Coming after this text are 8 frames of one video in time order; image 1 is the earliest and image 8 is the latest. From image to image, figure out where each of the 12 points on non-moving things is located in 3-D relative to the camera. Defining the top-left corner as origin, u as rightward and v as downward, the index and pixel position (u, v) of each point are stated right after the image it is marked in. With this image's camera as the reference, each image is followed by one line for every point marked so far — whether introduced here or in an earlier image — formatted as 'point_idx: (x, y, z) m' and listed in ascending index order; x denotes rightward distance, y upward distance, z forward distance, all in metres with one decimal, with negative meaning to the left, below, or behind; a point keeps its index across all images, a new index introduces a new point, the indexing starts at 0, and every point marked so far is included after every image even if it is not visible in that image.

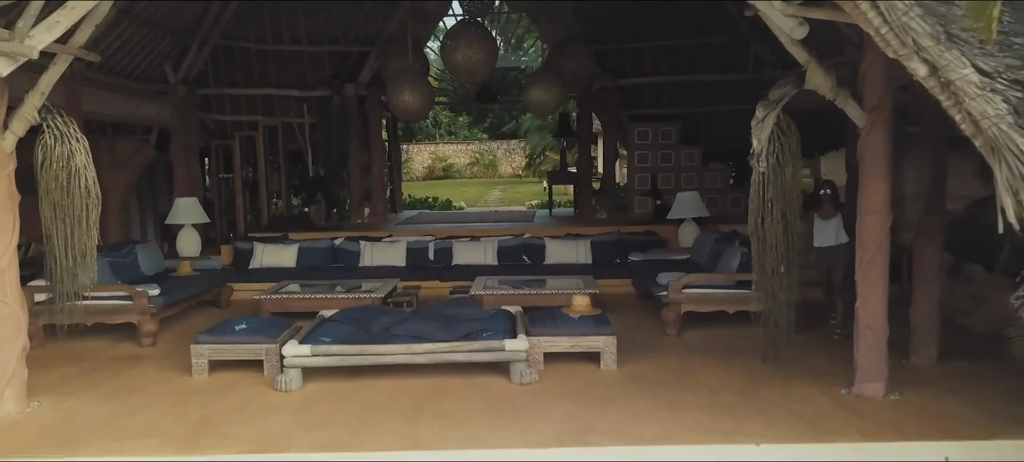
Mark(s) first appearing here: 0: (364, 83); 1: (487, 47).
0: (-1.7, +1.7, +9.8) m
1: (-0.2, +1.7, +7.6) m
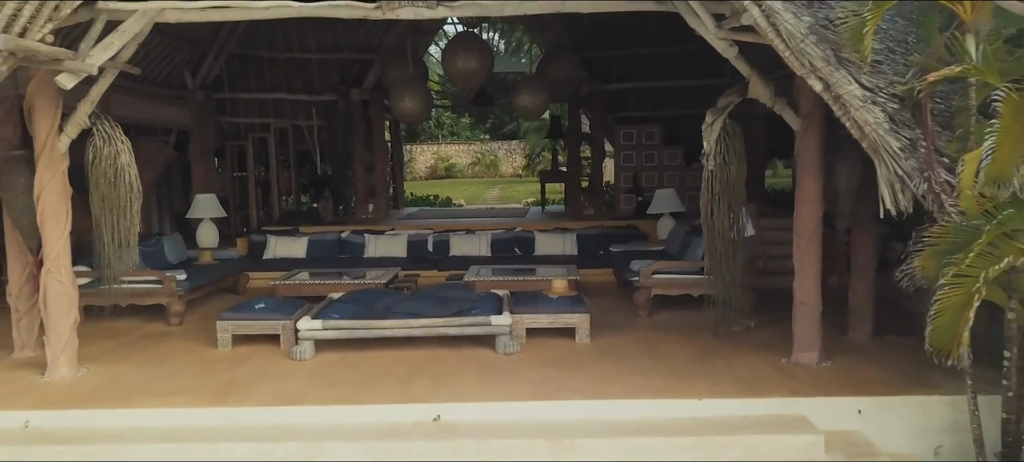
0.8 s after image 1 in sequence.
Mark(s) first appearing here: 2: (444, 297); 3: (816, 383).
0: (-1.8, +1.8, +10.5) m
1: (-0.3, +1.7, +8.3) m
2: (-0.5, -0.5, +5.8) m
3: (+1.7, -0.8, +4.6) m
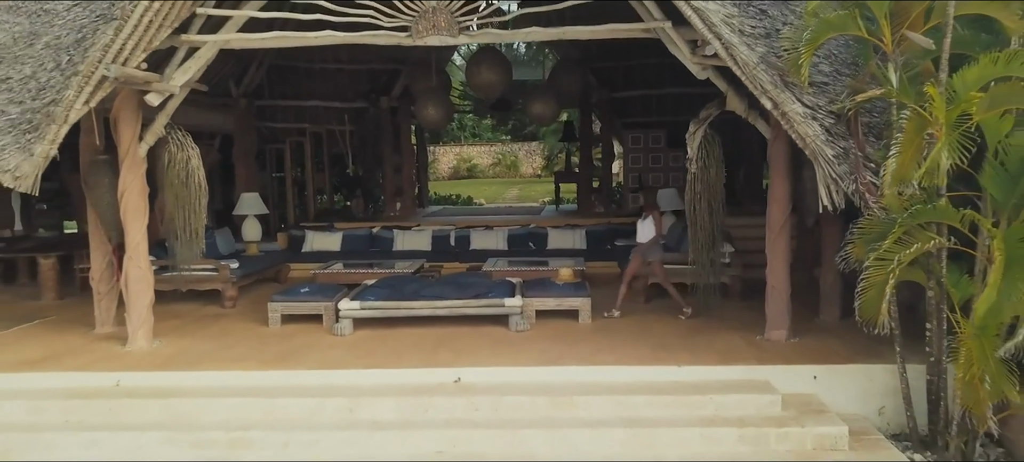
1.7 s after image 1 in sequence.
0: (-1.6, +1.8, +11.3) m
1: (-0.2, +1.8, +9.2) m
2: (-0.4, -0.4, +6.7) m
3: (+1.8, -0.8, +5.4) m
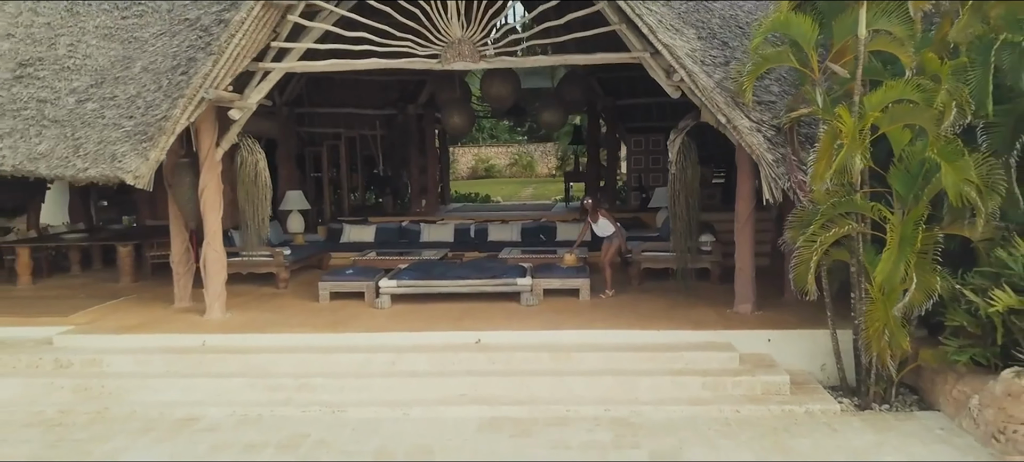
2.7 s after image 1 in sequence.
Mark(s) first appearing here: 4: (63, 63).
0: (-1.4, +1.9, +12.6) m
1: (0.0, +1.9, +10.4) m
2: (-0.3, -0.3, +7.9) m
3: (+1.8, -0.7, +6.6) m
4: (-4.0, +1.5, +7.5) m
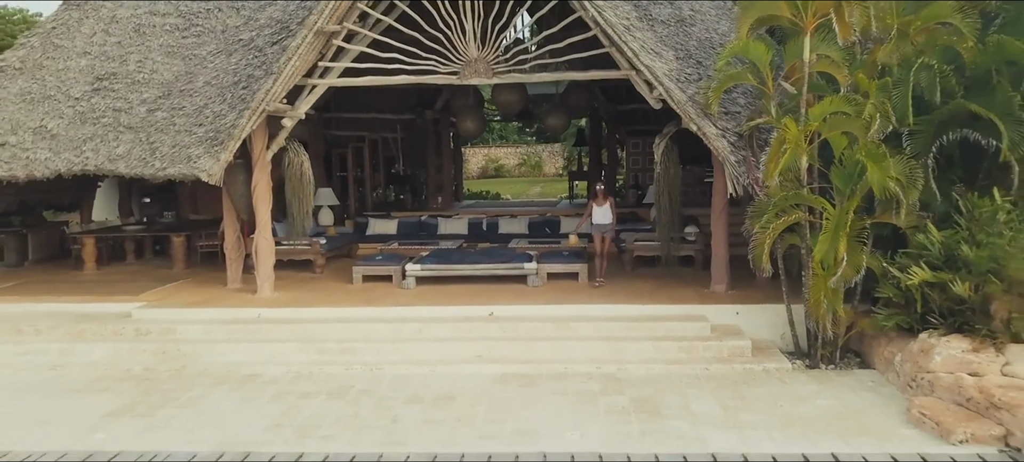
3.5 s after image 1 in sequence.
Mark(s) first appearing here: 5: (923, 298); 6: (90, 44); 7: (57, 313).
0: (-1.2, +2.0, +13.7) m
1: (+0.1, +2.0, +11.5) m
2: (-0.2, -0.2, +9.0) m
3: (+1.9, -0.6, +7.7) m
4: (-4.0, +1.6, +8.7) m
5: (+3.1, -0.5, +6.2) m
6: (-4.7, +2.1, +9.2) m
7: (-4.4, -0.8, +8.1) m
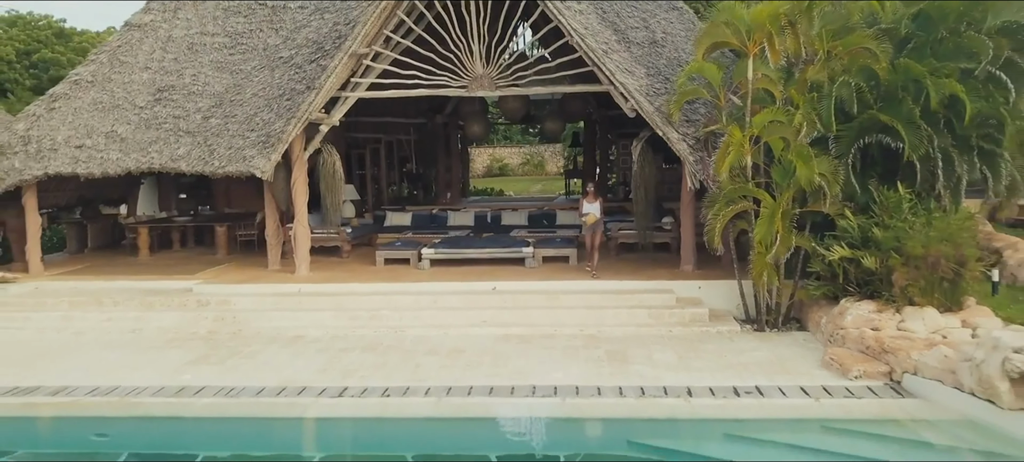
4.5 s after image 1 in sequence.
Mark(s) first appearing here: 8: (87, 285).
0: (-1.2, +2.1, +15.2) m
1: (+0.1, +2.1, +13.0) m
2: (-0.2, -0.1, +10.5) m
3: (+1.9, -0.5, +9.2) m
4: (-4.0, +1.7, +10.2) m
5: (+3.0, -0.4, +7.6) m
6: (-4.6, +2.2, +10.7) m
7: (-4.4, -0.7, +9.6) m
8: (-5.0, -0.6, +9.8) m
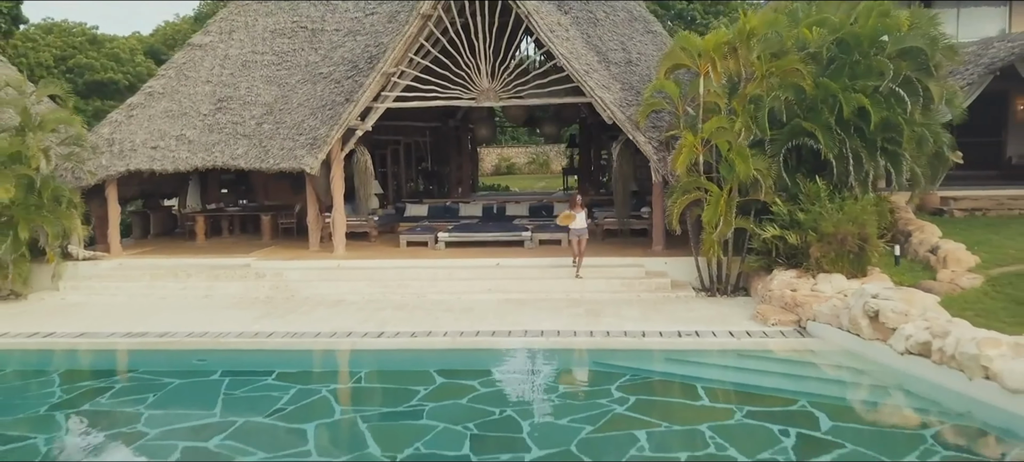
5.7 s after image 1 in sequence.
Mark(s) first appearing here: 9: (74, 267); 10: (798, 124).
0: (-1.1, +2.3, +17.2) m
1: (+0.2, +2.3, +15.0) m
2: (-0.1, +0.1, +12.5) m
3: (+1.9, -0.3, +11.1) m
4: (-3.9, +1.9, +12.2) m
5: (+3.0, -0.2, +9.6) m
6: (-4.6, +2.4, +12.7) m
7: (-4.4, -0.5, +11.6) m
8: (-5.0, -0.4, +11.8) m
9: (-6.0, -0.5, +11.4) m
10: (+3.3, +1.2, +9.5) m
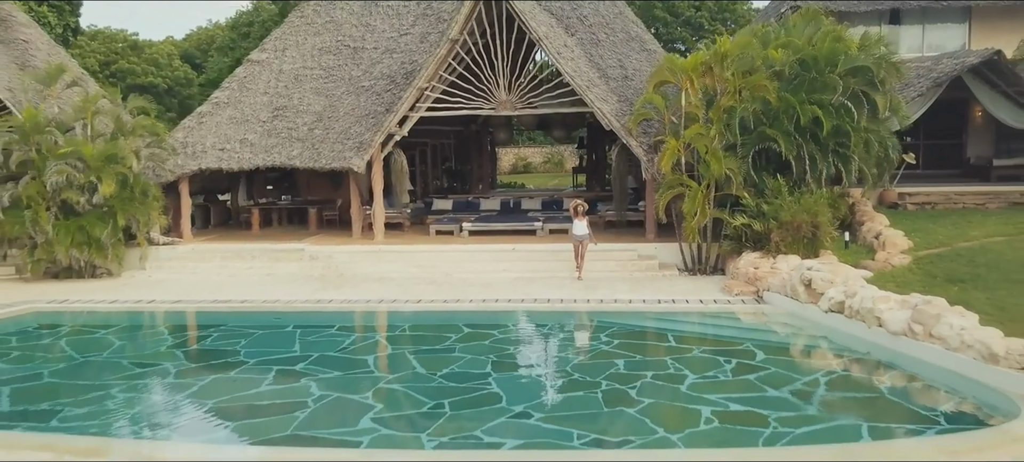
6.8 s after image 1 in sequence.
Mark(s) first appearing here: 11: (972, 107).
0: (-0.7, +2.5, +19.2) m
1: (+0.5, +2.4, +16.9) m
2: (+0.1, +0.2, +14.5) m
3: (+2.1, -0.2, +13.1) m
4: (-3.7, +2.1, +14.3) m
5: (+3.2, 0.0, +11.5) m
6: (-4.4, +2.6, +14.8) m
7: (-4.2, -0.3, +13.7) m
8: (-4.7, -0.3, +13.9) m
9: (-5.8, -0.3, +13.5) m
10: (+3.4, +1.4, +11.4) m
11: (+8.8, +2.4, +16.0) m
